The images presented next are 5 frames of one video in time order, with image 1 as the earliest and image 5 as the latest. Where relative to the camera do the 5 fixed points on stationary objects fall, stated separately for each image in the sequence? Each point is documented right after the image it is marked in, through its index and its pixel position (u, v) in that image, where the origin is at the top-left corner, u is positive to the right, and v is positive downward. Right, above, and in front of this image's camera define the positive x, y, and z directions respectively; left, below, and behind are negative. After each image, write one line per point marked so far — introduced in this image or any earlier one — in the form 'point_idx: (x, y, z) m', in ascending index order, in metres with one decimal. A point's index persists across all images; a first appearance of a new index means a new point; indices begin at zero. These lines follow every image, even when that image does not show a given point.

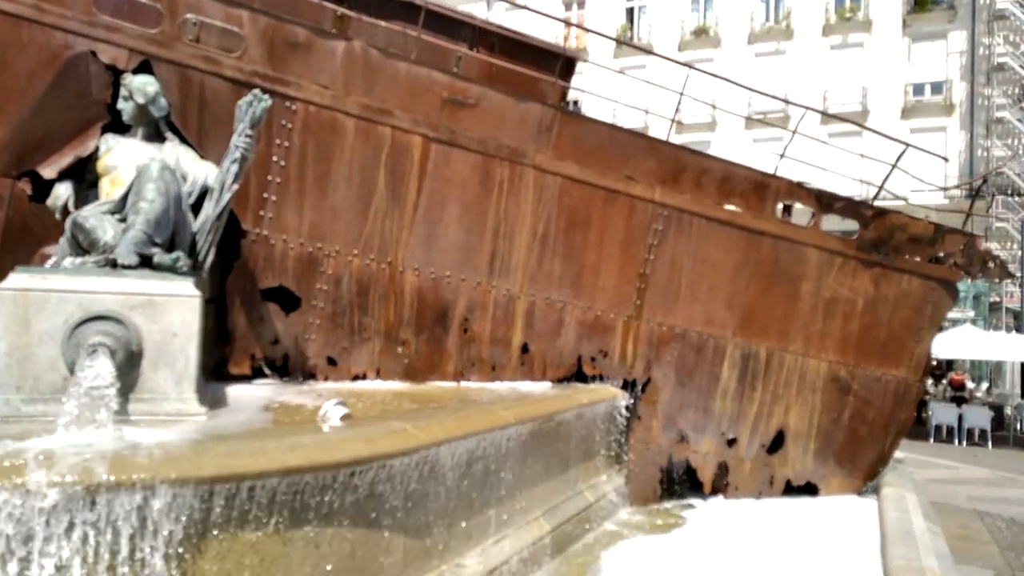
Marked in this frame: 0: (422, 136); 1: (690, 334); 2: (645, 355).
0: (-0.7, +1.1, +5.7) m
1: (+1.6, -0.4, +6.8) m
2: (+1.2, -0.6, +6.7) m
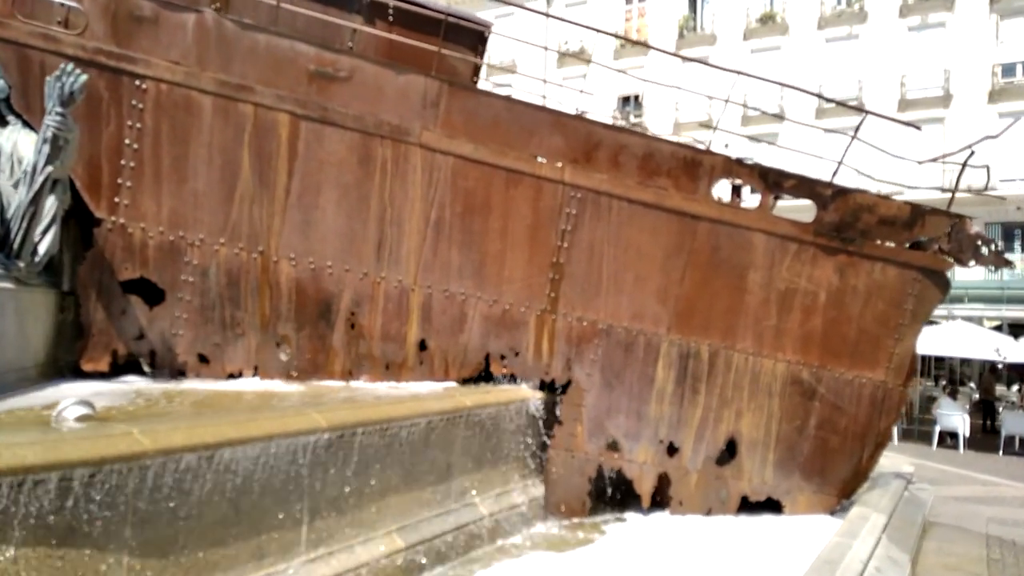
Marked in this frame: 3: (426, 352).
0: (-1.6, +1.2, +5.3) m
1: (+0.8, -0.3, +6.2) m
2: (+0.4, -0.5, +6.1) m
3: (-0.6, -0.5, +5.8) m
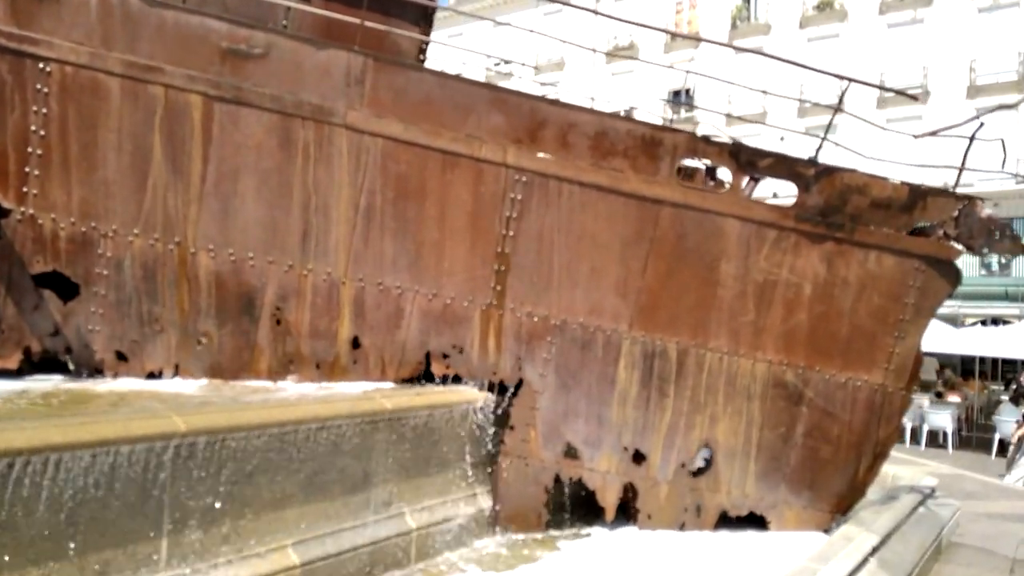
0: (-2.0, +1.3, +5.0) m
1: (+0.4, -0.3, +5.6) m
2: (0.0, -0.5, +5.6) m
3: (-1.1, -0.4, +5.4) m
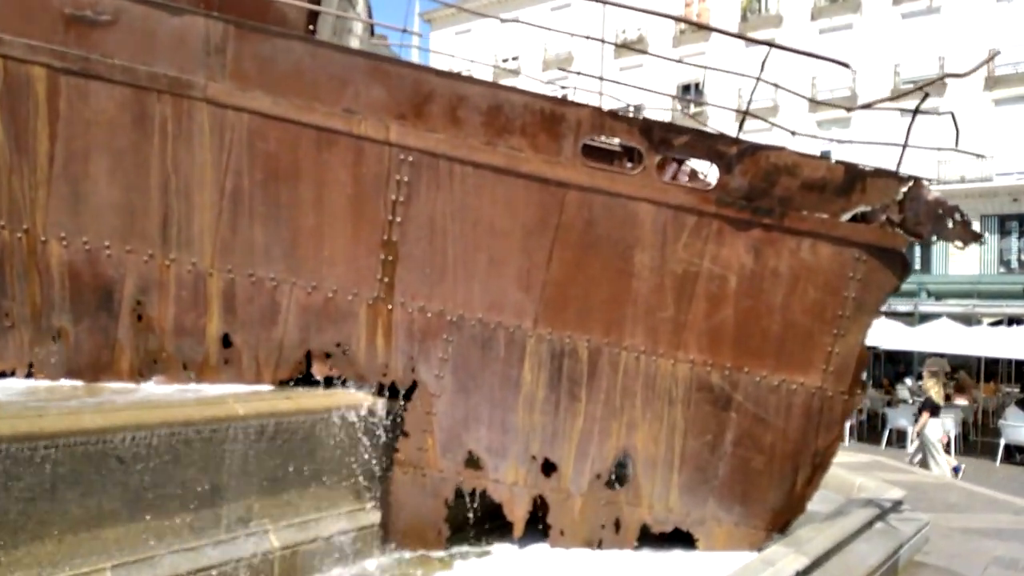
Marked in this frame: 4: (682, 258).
0: (-2.8, +1.3, +4.5) m
1: (-0.3, -0.2, +5.1) m
2: (-0.7, -0.4, +5.1) m
3: (-1.8, -0.4, +4.9) m
4: (+1.1, +0.2, +5.1) m
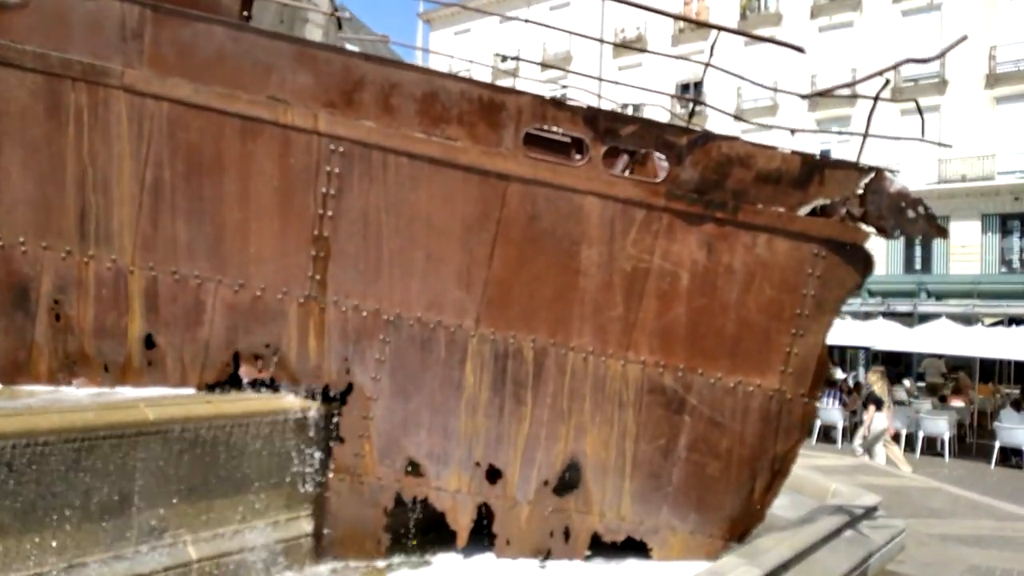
0: (-3.2, +1.3, +4.3) m
1: (-0.7, -0.2, +4.8) m
2: (-1.1, -0.4, +4.8) m
3: (-2.2, -0.4, +4.7) m
4: (+0.8, +0.2, +4.8) m
